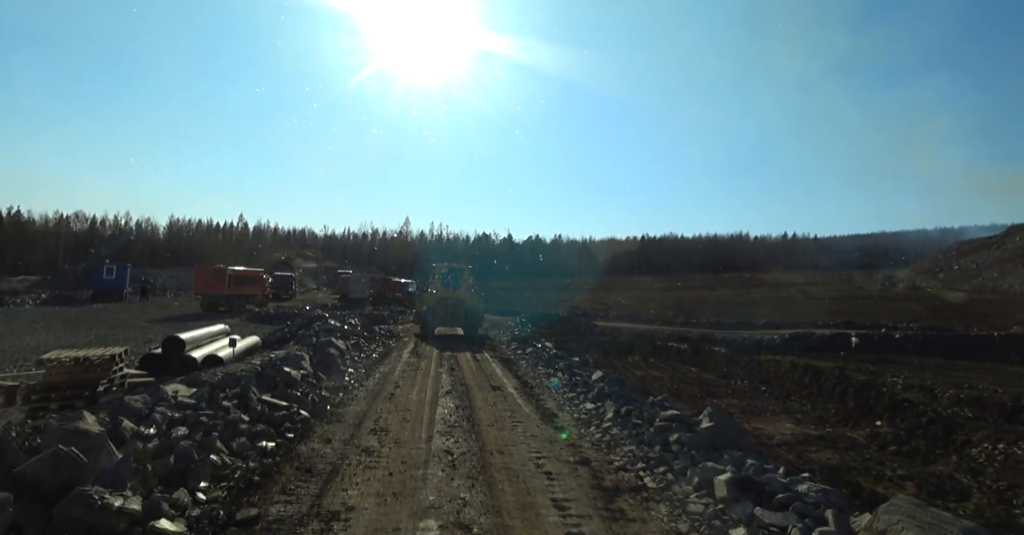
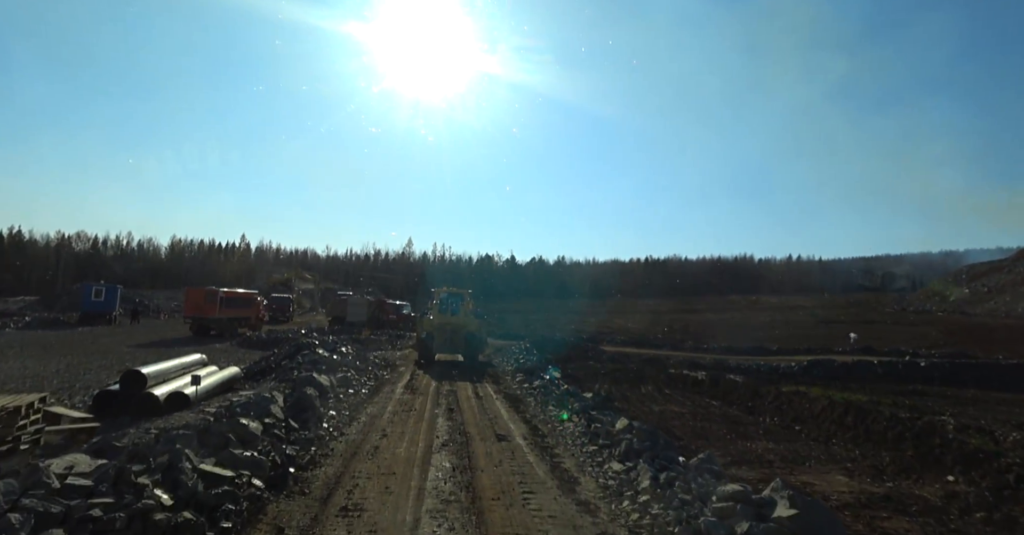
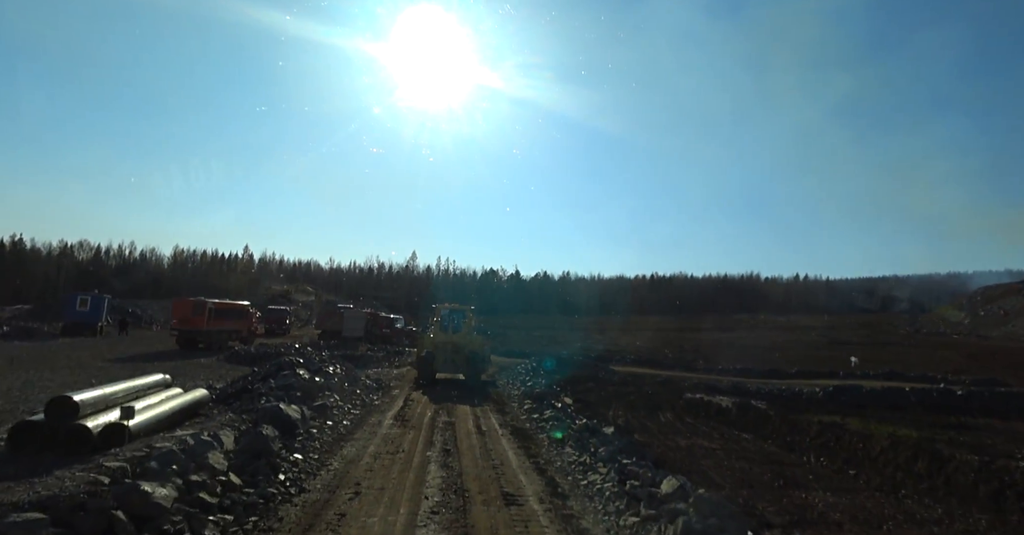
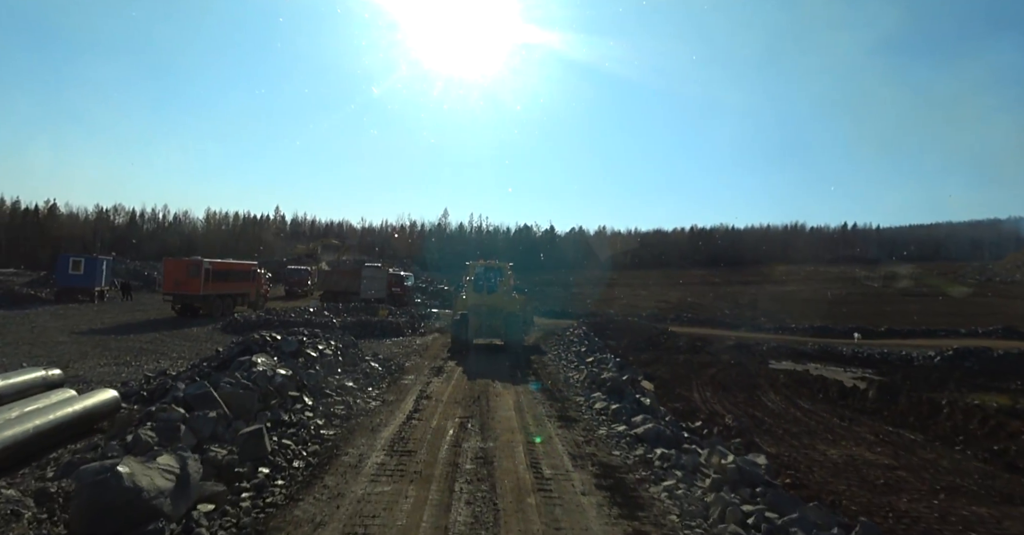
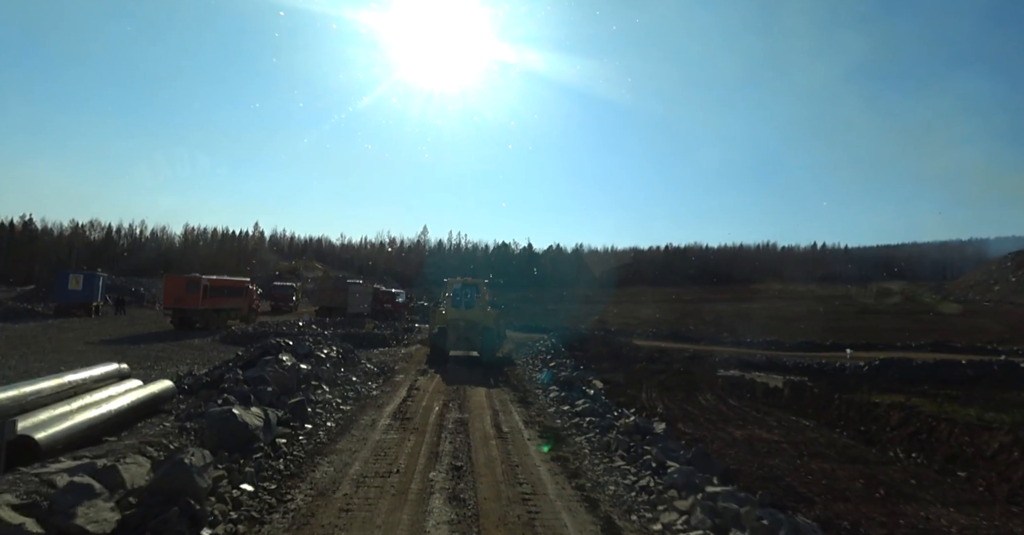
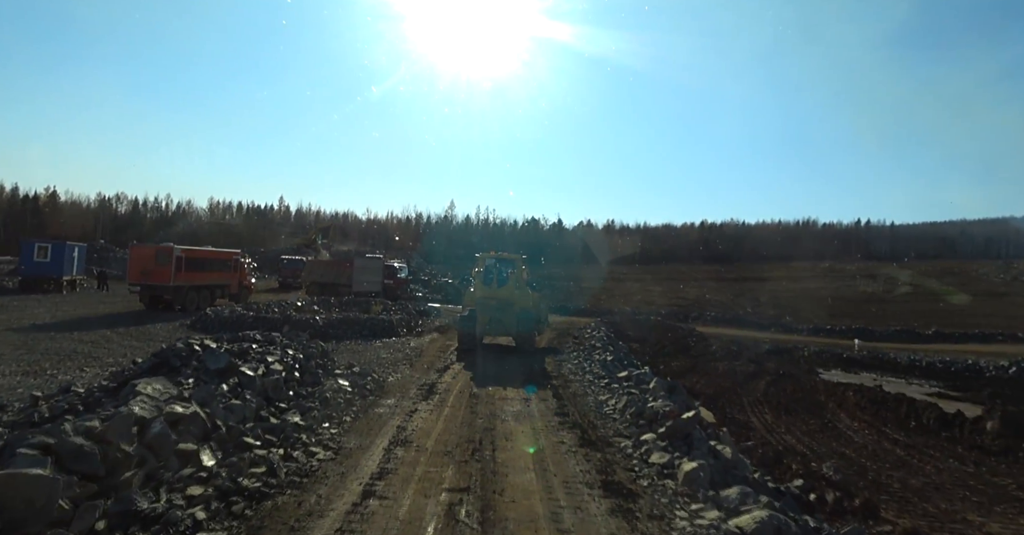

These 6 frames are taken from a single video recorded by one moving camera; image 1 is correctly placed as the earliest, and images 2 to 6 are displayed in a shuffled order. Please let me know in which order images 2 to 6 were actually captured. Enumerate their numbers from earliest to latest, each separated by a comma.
2, 3, 5, 4, 6
